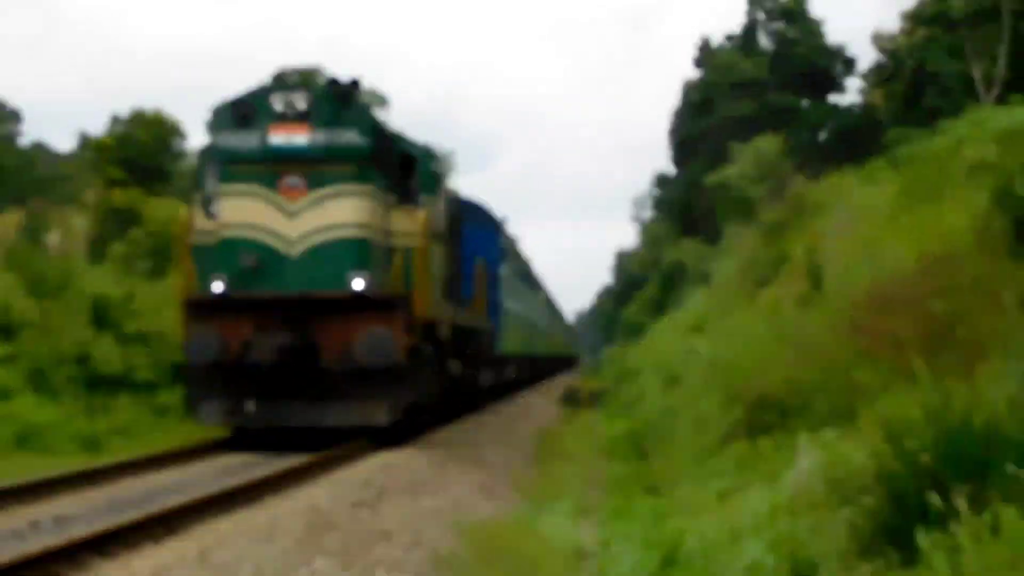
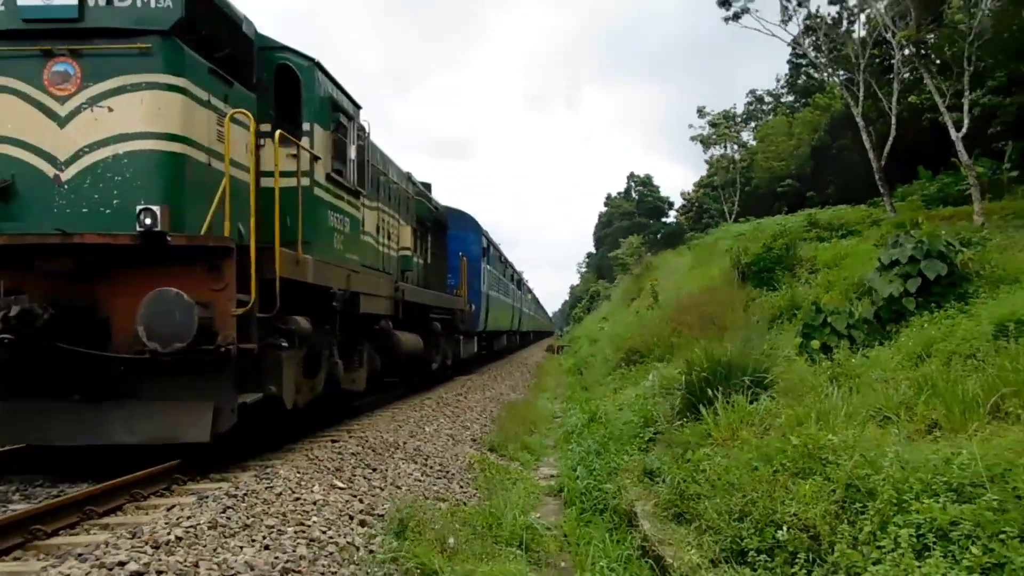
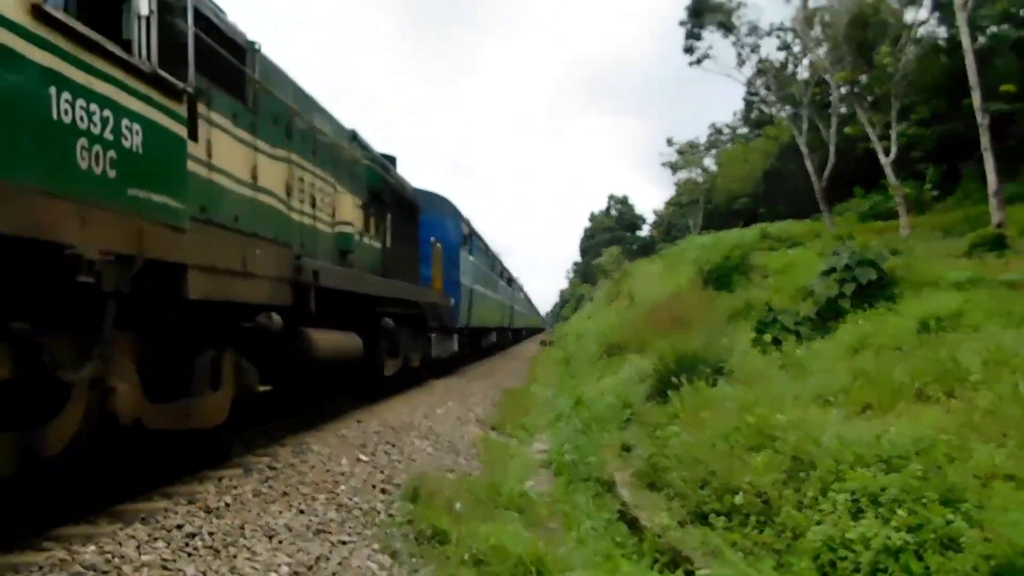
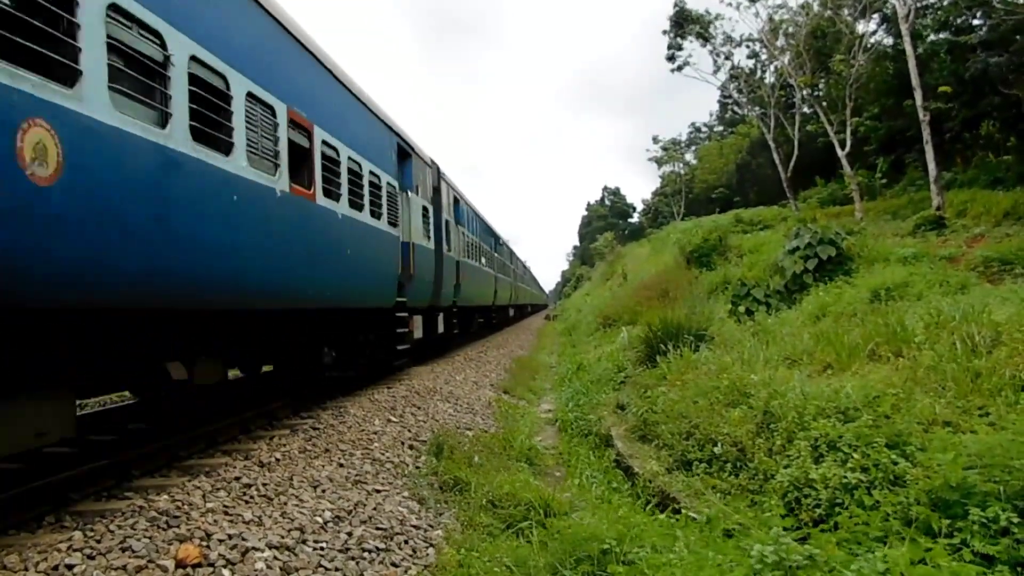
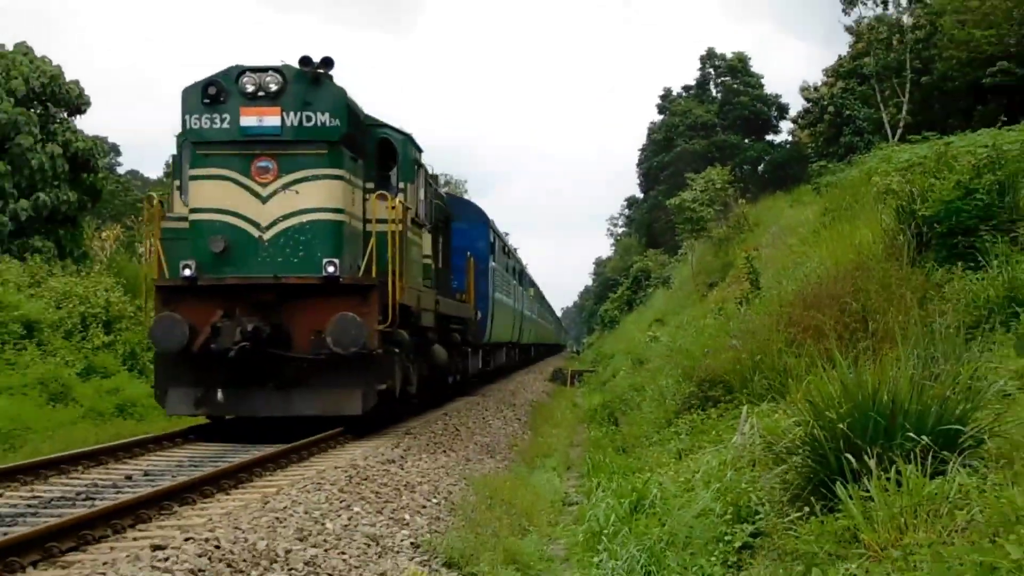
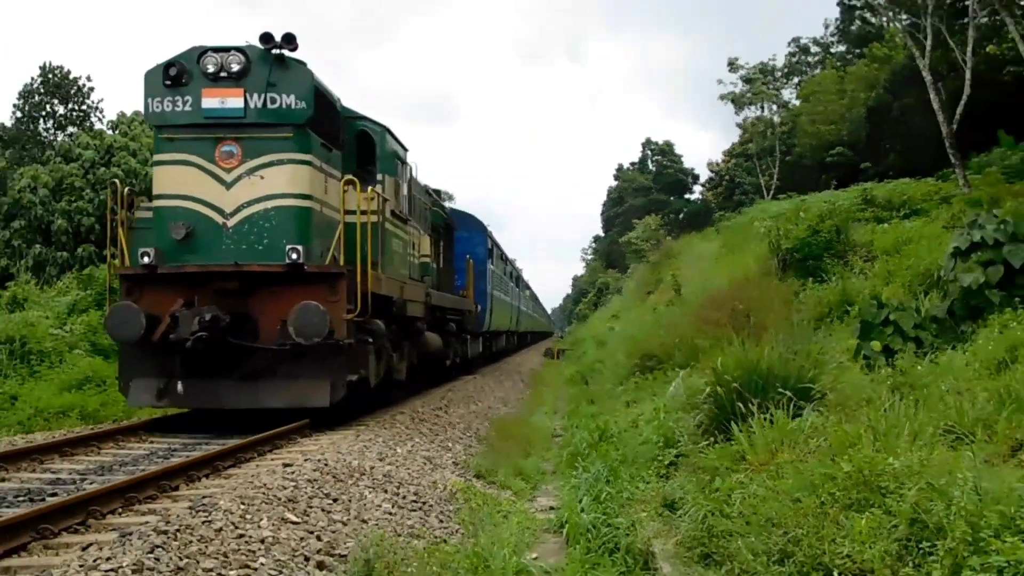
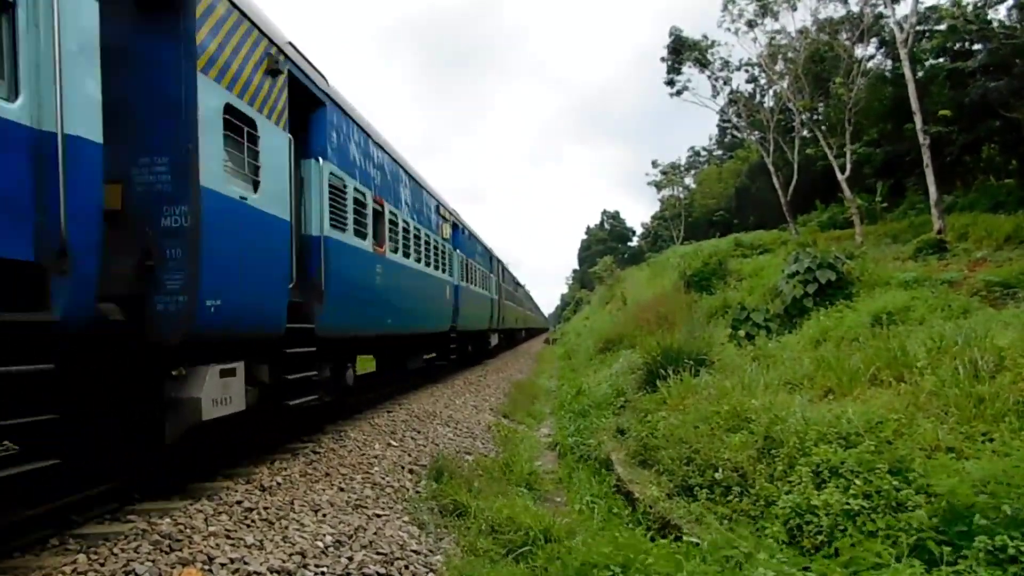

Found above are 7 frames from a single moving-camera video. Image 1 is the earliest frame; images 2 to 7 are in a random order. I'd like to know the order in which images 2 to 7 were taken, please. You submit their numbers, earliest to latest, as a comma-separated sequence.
5, 6, 2, 3, 7, 4
